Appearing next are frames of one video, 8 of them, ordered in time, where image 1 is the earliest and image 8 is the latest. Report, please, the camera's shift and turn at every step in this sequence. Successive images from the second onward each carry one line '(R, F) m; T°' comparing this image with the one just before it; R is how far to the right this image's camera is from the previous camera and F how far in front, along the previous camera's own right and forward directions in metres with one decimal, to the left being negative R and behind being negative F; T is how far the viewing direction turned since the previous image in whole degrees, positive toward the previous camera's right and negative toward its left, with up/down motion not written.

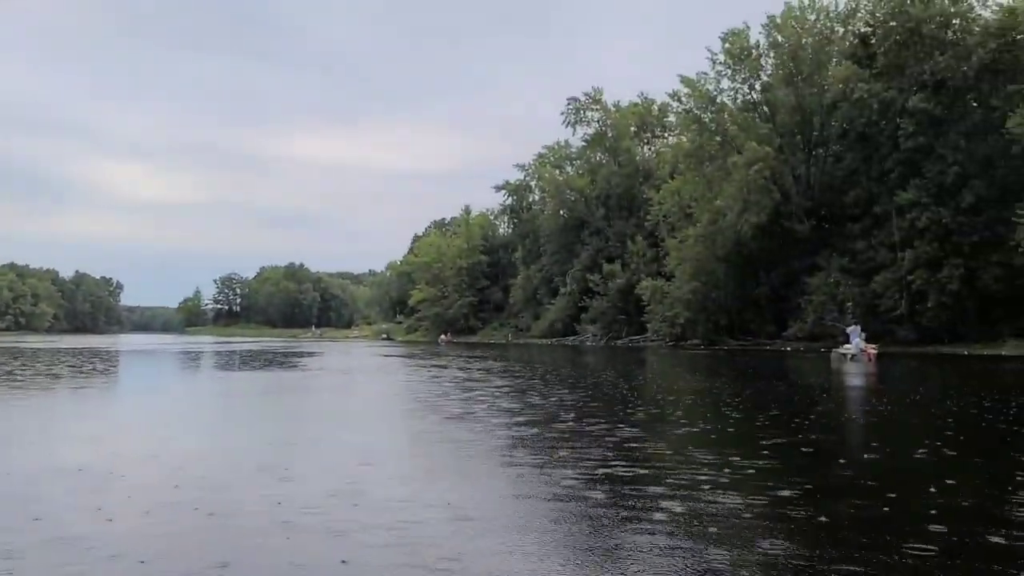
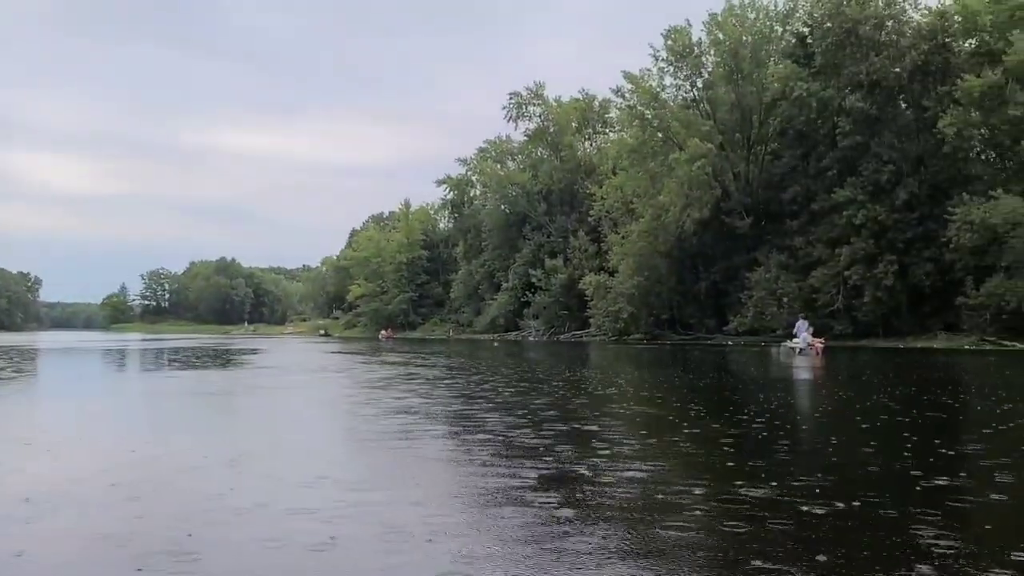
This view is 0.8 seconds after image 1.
(-0.3, +0.4) m; +4°
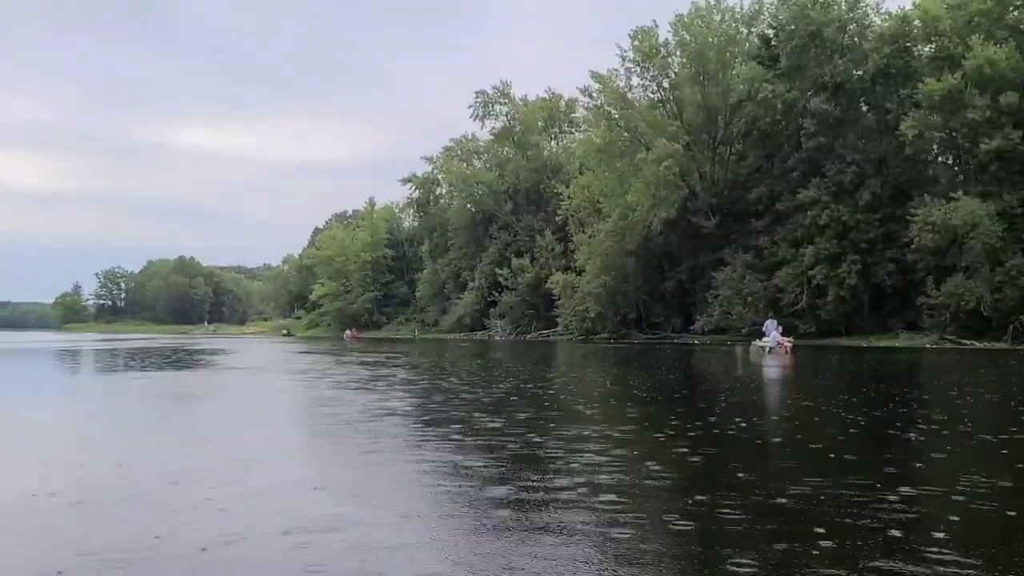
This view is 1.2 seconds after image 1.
(-0.2, +0.2) m; +2°
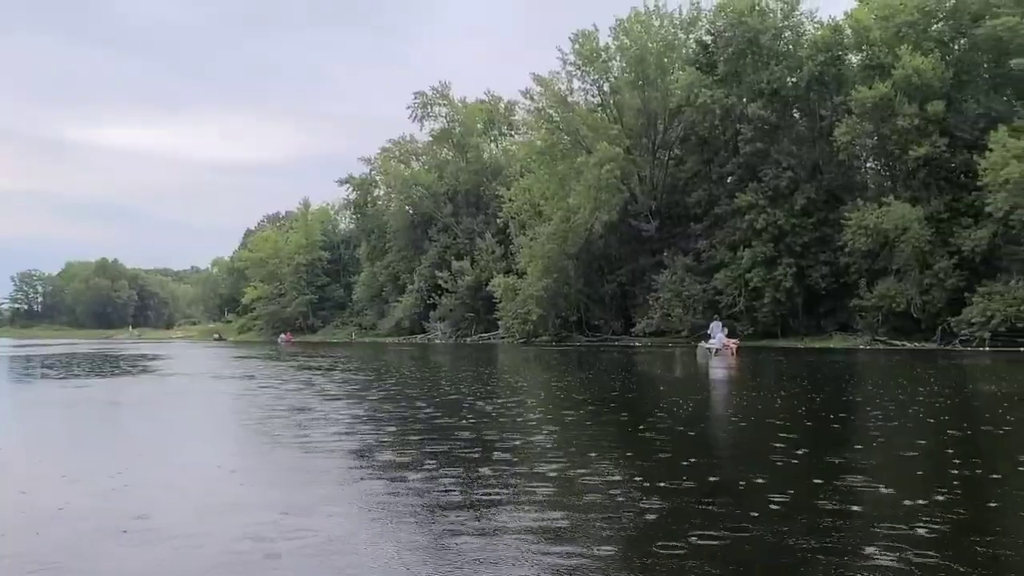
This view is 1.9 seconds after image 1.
(-0.3, +0.3) m; +4°
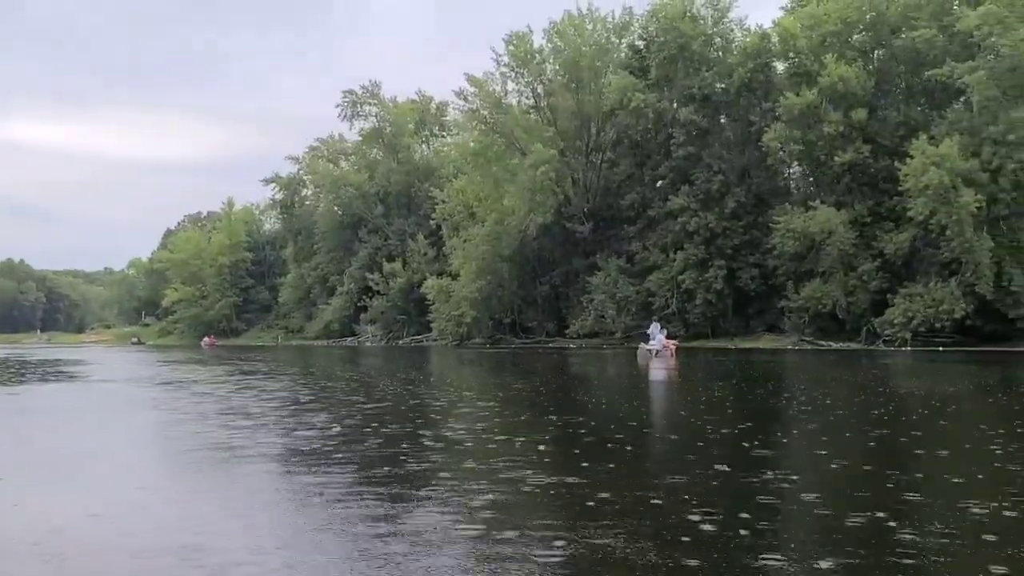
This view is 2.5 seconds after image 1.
(-0.3, +0.3) m; +5°
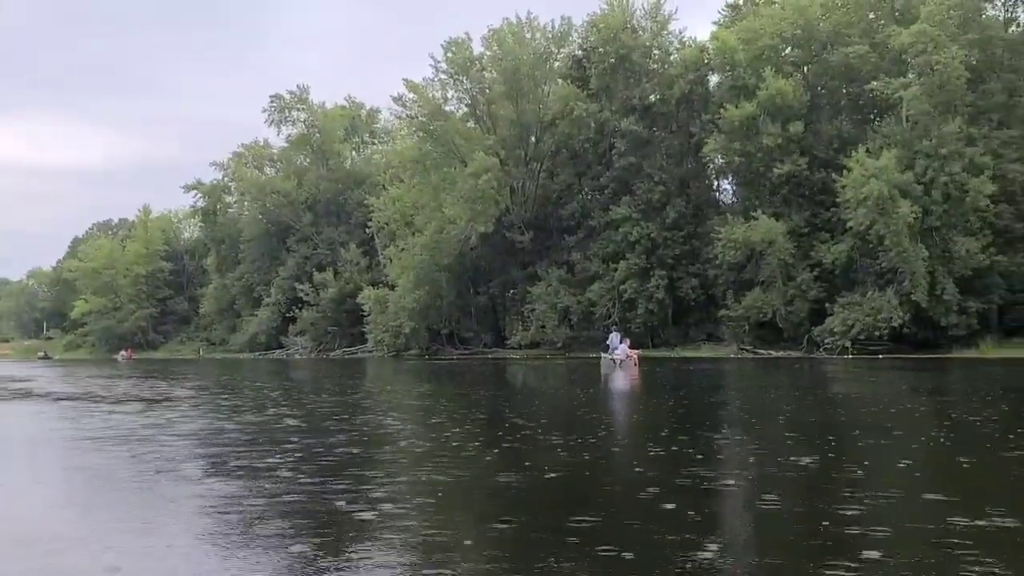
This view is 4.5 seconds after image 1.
(-1.0, +0.7) m; +5°
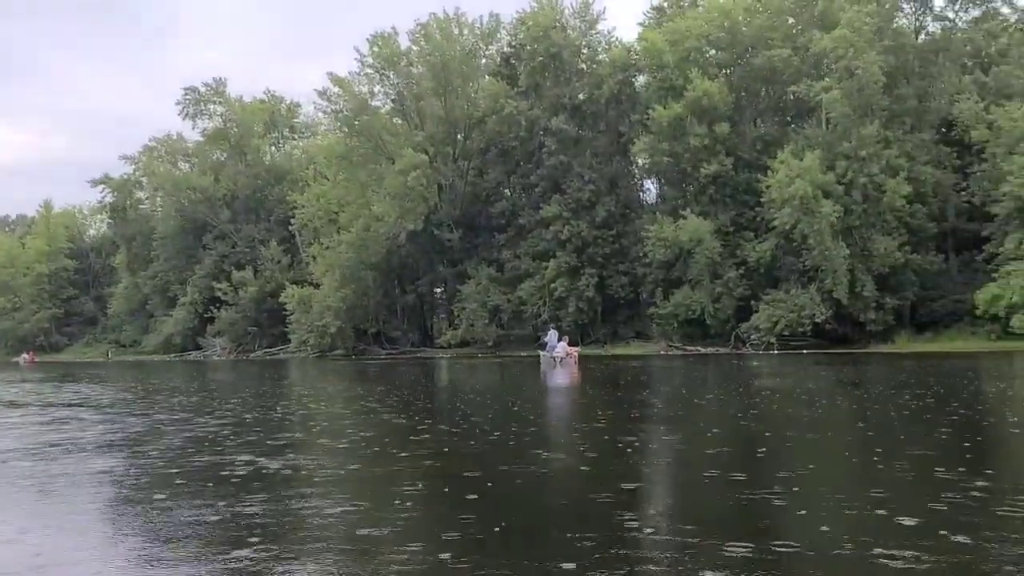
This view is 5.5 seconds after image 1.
(-0.5, +0.4) m; +6°
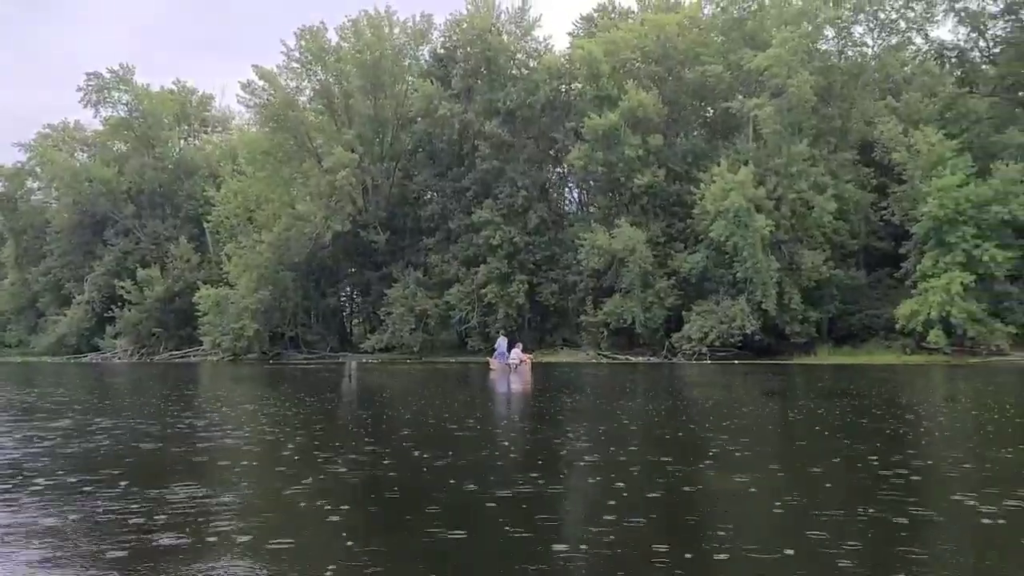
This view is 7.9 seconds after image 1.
(-1.3, +0.7) m; +7°
